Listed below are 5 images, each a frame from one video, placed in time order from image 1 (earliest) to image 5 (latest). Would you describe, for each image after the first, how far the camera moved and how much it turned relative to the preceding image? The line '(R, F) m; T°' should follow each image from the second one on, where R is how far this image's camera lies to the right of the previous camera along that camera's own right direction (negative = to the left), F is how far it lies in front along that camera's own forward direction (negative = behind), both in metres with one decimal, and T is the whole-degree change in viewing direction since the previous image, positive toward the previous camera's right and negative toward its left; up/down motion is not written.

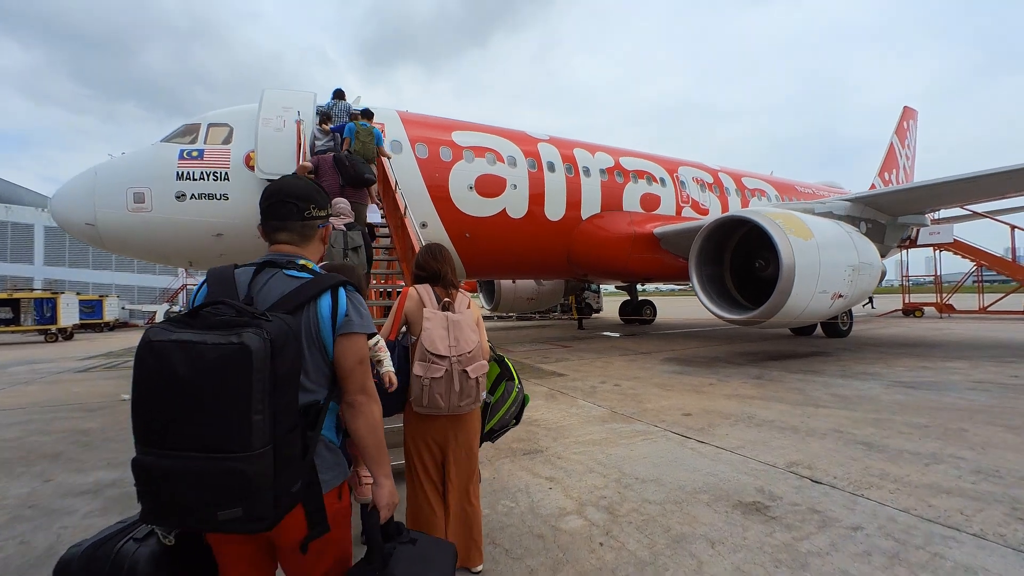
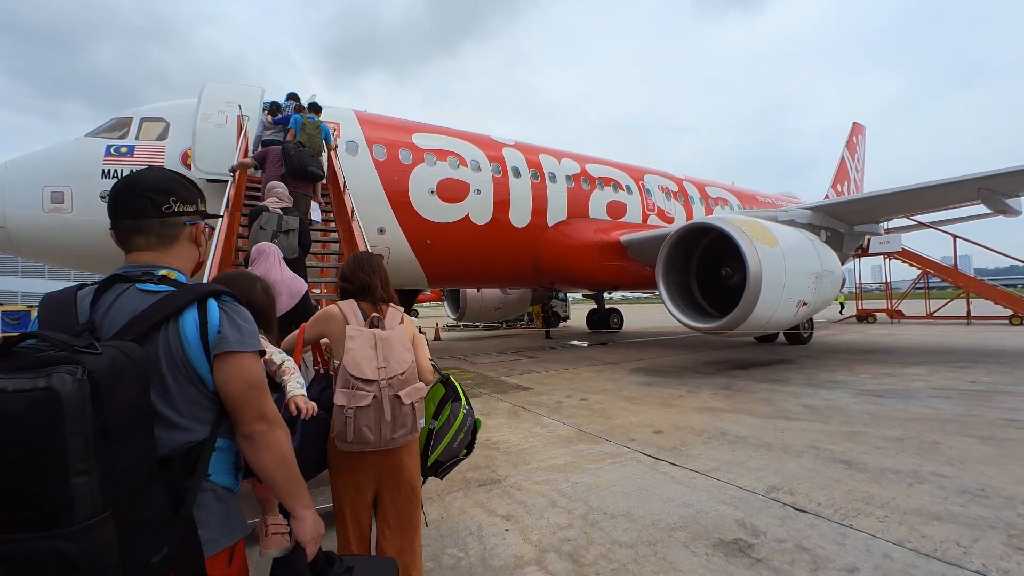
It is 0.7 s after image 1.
(+0.1, +0.3) m; +4°
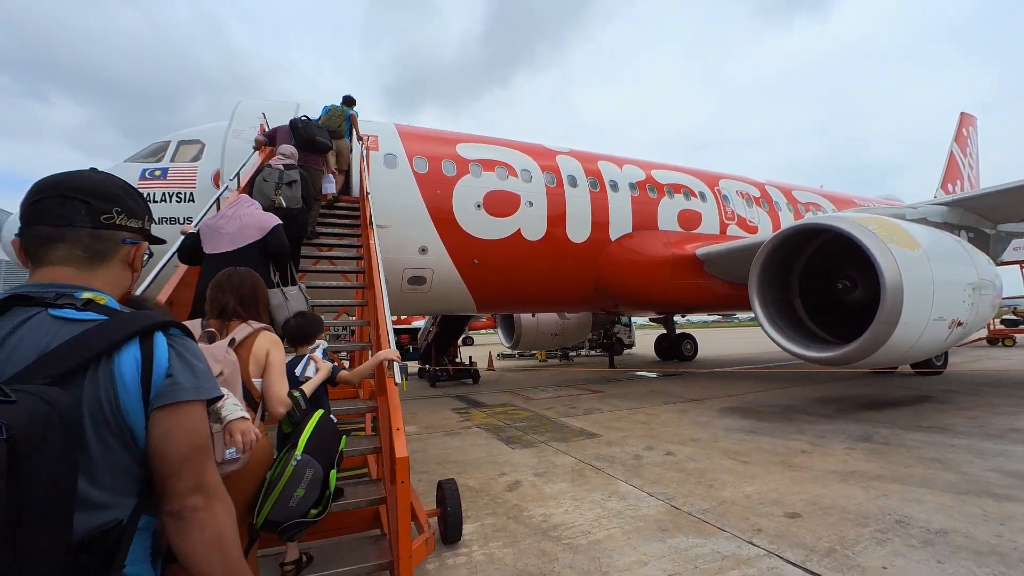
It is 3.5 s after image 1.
(0.0, +1.0) m; -7°
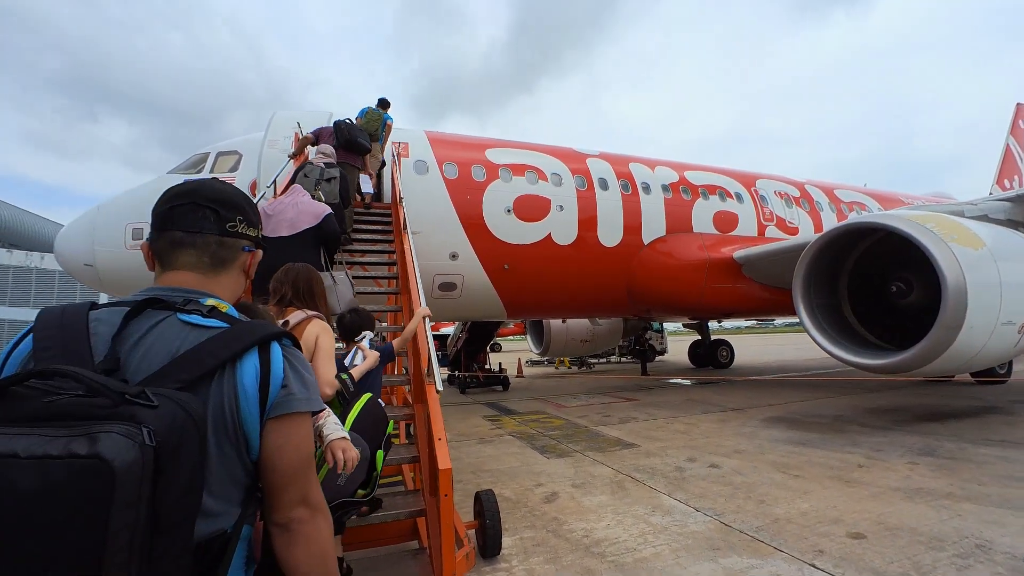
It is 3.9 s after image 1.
(-0.1, +0.1) m; -3°
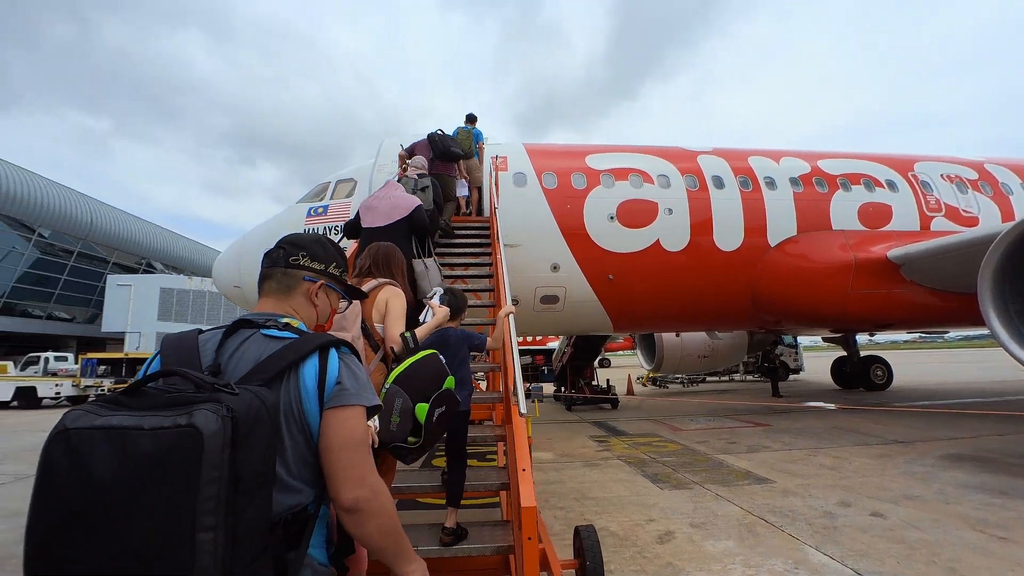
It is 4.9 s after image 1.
(+0.1, +0.3) m; -13°
